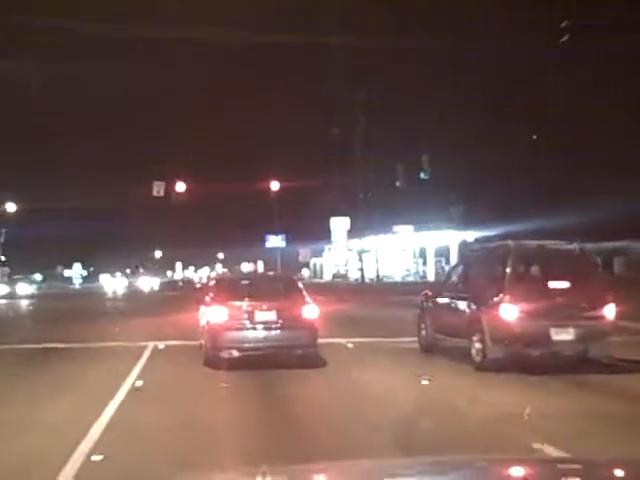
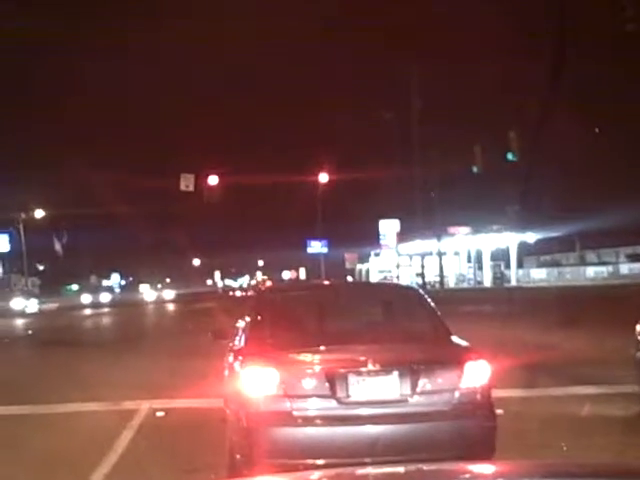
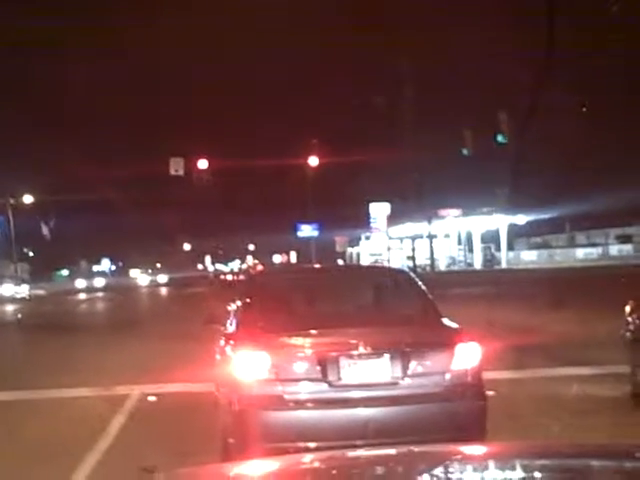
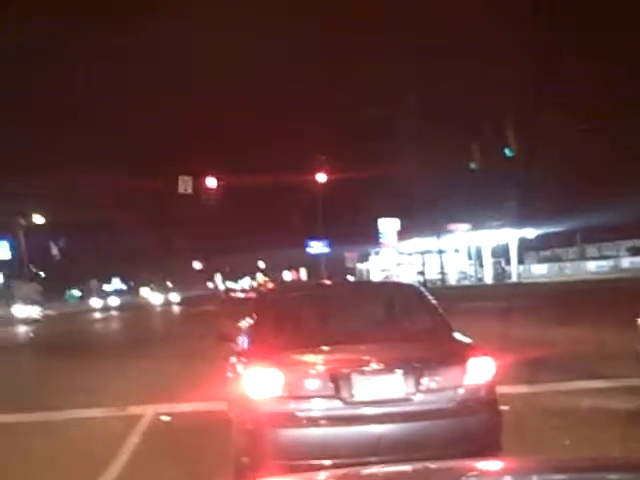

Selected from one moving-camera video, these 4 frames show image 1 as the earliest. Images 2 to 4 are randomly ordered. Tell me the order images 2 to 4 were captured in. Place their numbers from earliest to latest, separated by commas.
4, 3, 2
